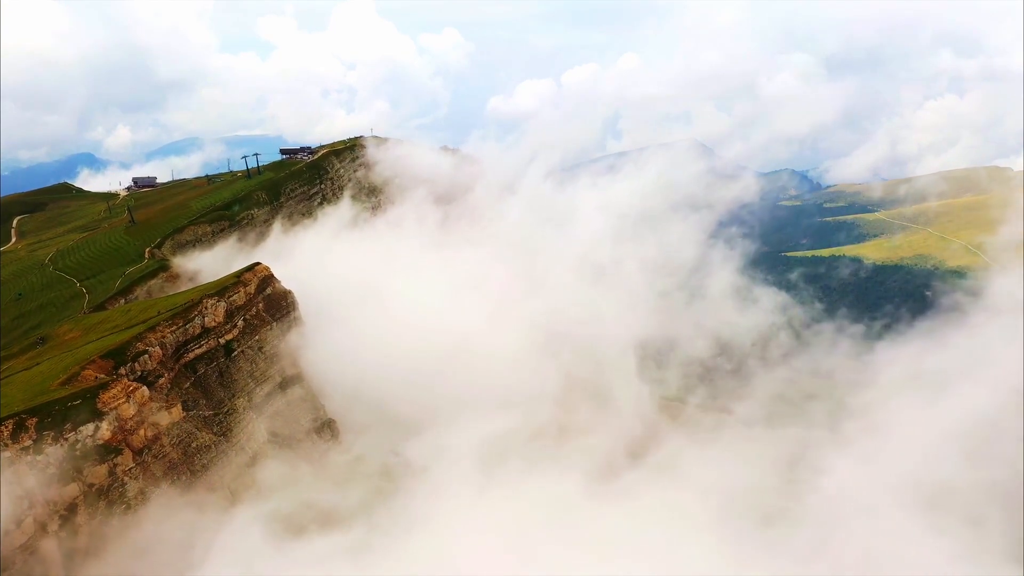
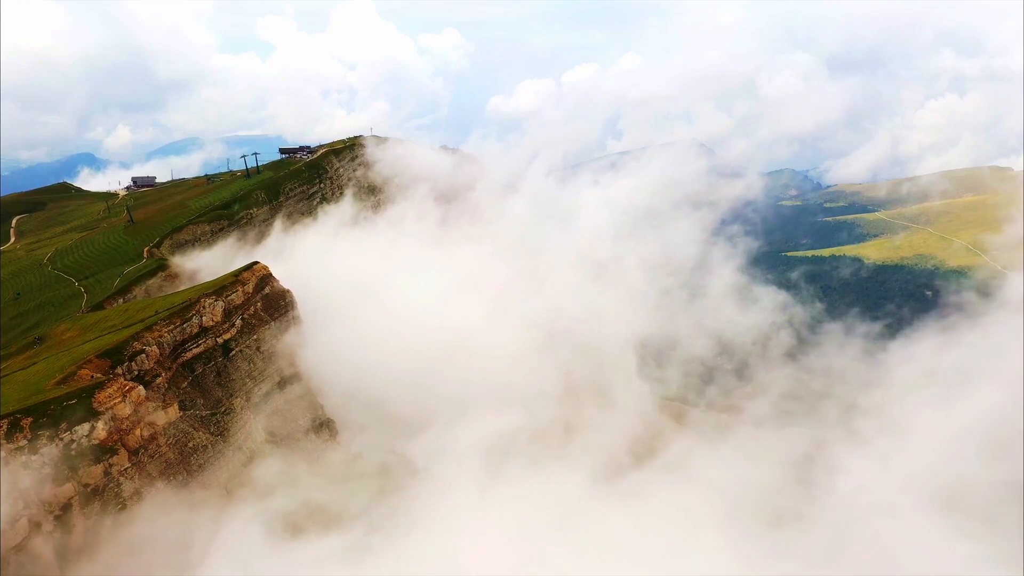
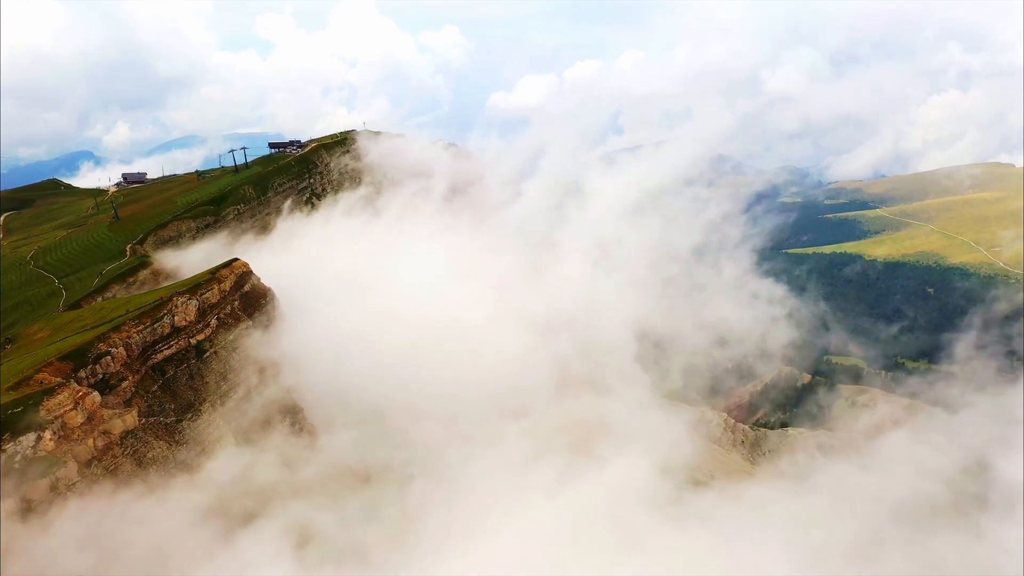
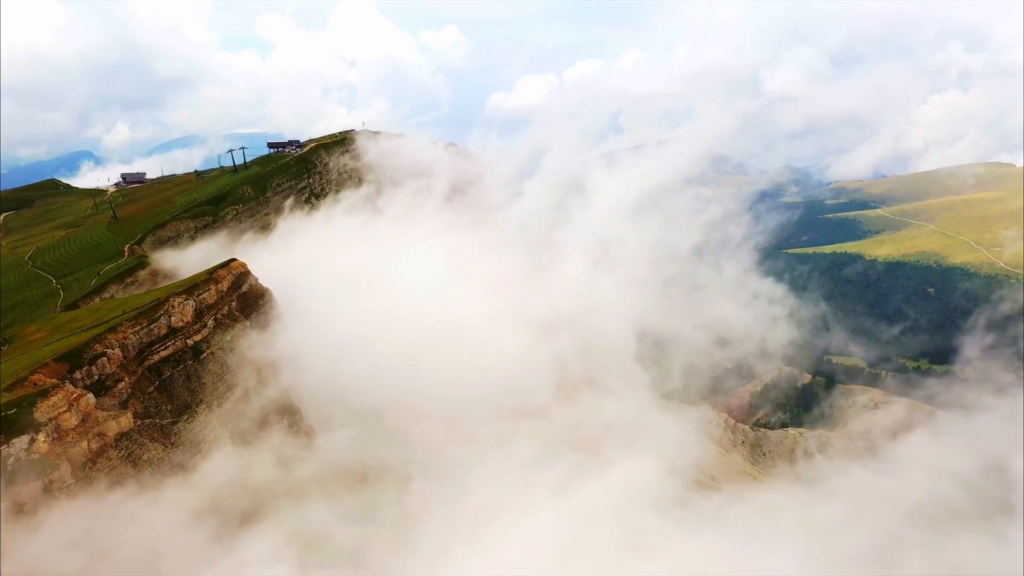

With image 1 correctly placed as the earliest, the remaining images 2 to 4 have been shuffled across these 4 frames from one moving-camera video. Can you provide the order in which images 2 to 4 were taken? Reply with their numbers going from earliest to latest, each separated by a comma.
2, 3, 4
